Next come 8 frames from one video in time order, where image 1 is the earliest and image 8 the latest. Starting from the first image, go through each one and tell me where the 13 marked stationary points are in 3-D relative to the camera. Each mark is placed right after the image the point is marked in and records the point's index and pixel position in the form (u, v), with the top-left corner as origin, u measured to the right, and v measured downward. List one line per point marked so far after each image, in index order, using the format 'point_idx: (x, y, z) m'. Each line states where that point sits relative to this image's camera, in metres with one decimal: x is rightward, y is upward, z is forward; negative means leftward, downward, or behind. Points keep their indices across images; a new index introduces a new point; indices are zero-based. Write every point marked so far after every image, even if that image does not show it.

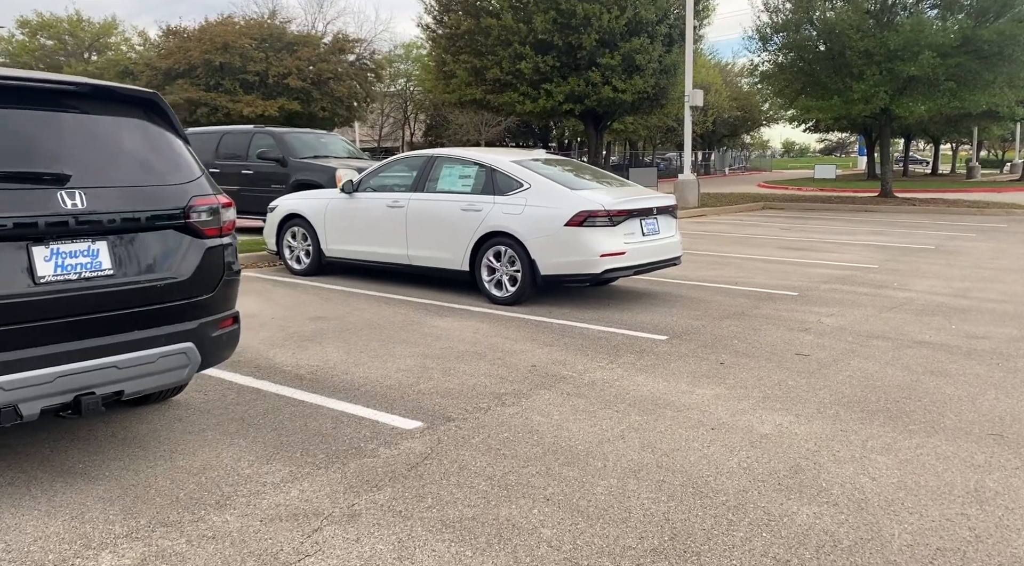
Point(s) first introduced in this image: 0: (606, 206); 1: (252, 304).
0: (+0.9, +0.7, +7.8) m
1: (-2.5, -0.2, +8.0) m
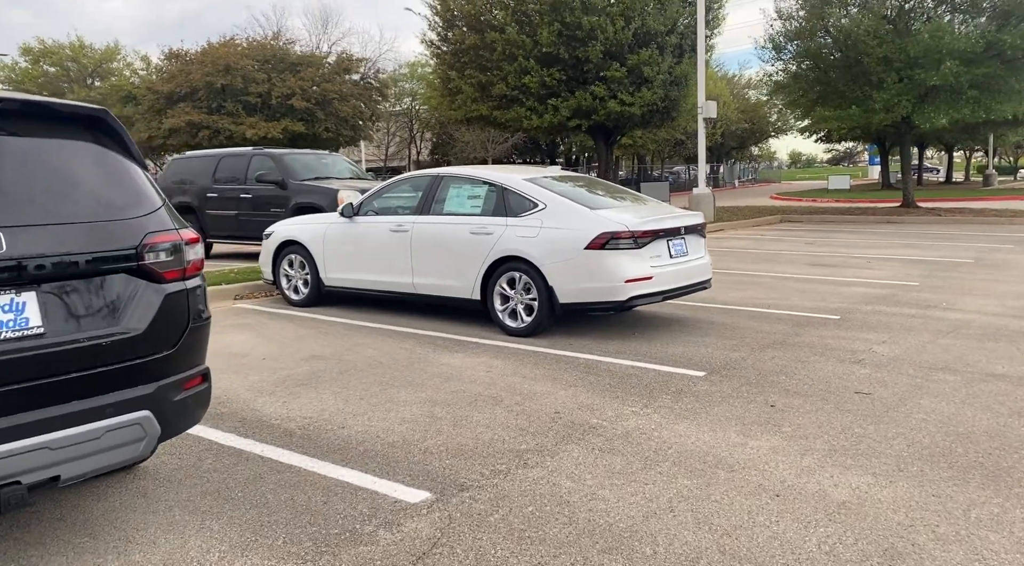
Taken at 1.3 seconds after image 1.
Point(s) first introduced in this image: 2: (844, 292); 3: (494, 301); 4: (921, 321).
0: (+1.0, +0.5, +7.1) m
1: (-2.3, -0.5, +7.3) m
2: (+3.9, -0.1, +10.0) m
3: (-0.1, -0.2, +7.5) m
4: (+3.9, -0.4, +7.9) m
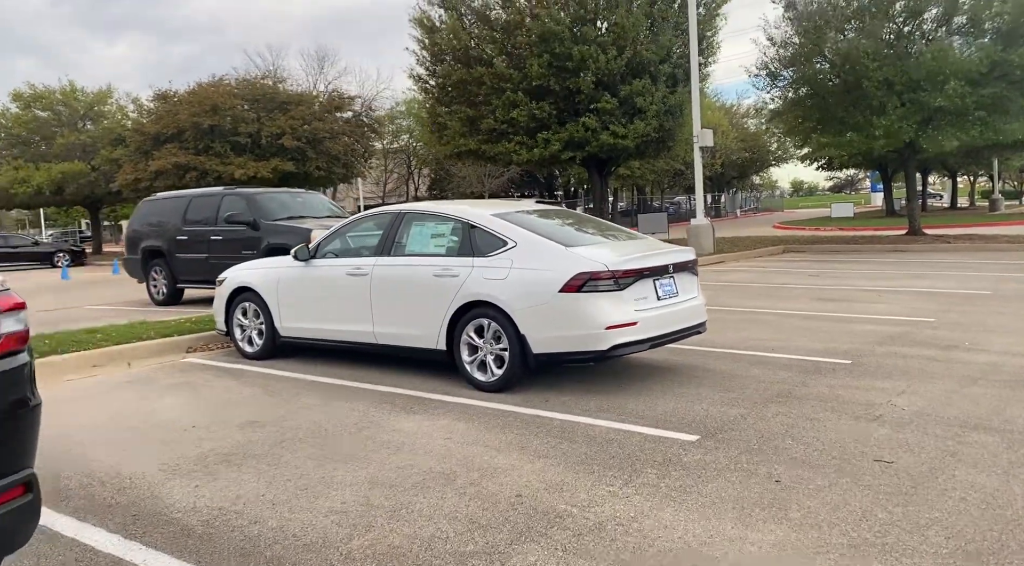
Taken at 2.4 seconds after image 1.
0: (+0.7, +0.1, +6.3) m
1: (-2.6, -0.9, +6.5) m
2: (+3.7, -0.5, +9.2) m
3: (-0.4, -0.5, +6.7) m
4: (+3.6, -0.7, +7.1) m
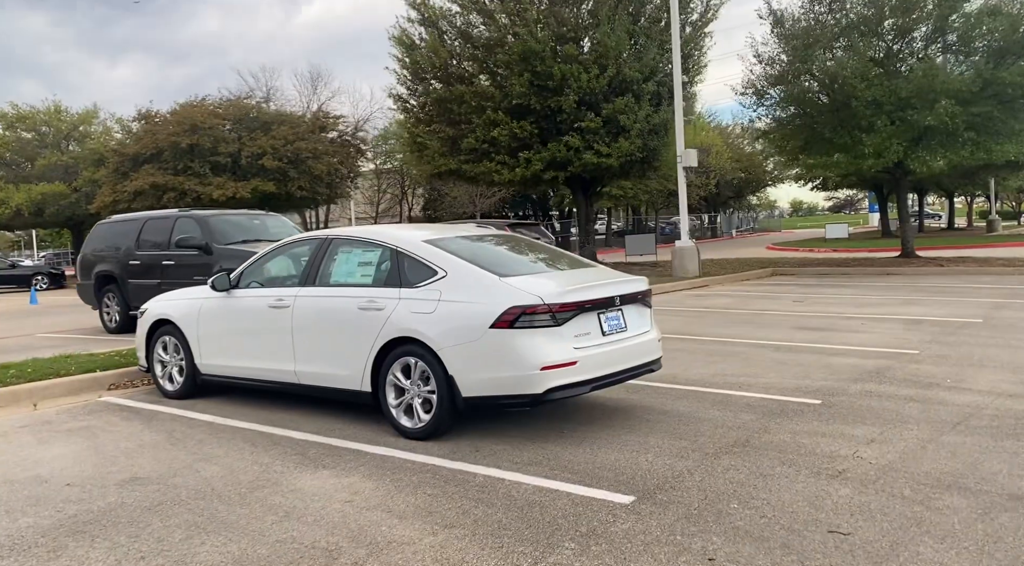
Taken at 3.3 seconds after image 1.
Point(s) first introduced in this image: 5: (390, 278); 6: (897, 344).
0: (+0.2, -0.1, +5.6) m
1: (-3.1, -1.2, +5.8) m
2: (+3.2, -0.8, +8.5) m
3: (-0.9, -0.8, +6.0) m
4: (+3.1, -1.0, +6.4) m
5: (-0.9, 0.0, +6.2) m
6: (+4.5, -0.7, +9.8) m
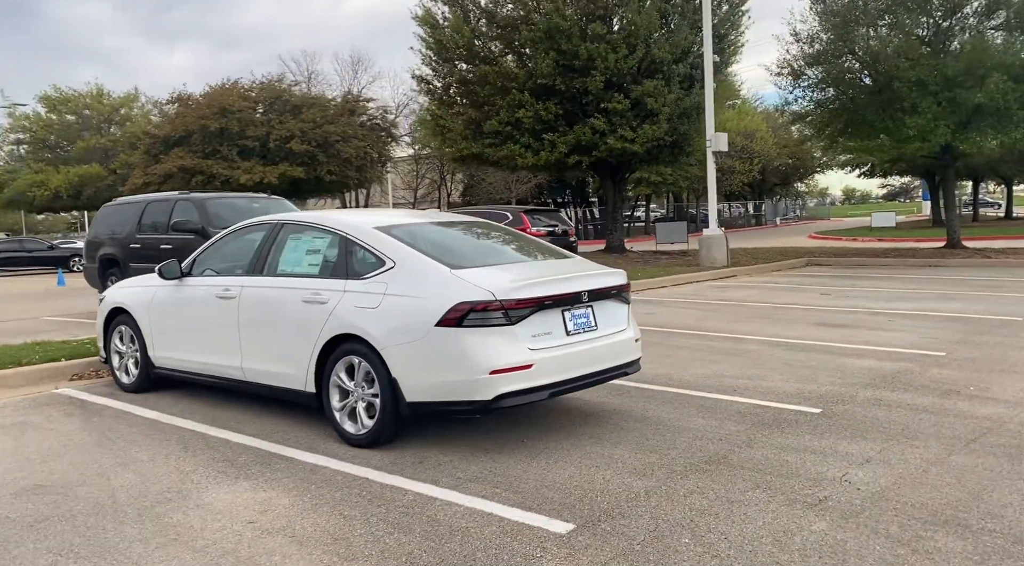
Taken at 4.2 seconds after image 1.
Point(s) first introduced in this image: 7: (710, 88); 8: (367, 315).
0: (-0.1, -0.1, +5.0) m
1: (-3.4, -1.1, +5.4) m
2: (+3.0, -0.8, +7.7) m
3: (-1.2, -0.7, +5.5) m
4: (+2.8, -1.0, +5.7) m
5: (-1.2, +0.1, +5.6) m
6: (+4.4, -0.7, +9.0) m
7: (+4.6, +4.6, +19.7) m
8: (-0.9, -0.2, +5.3) m
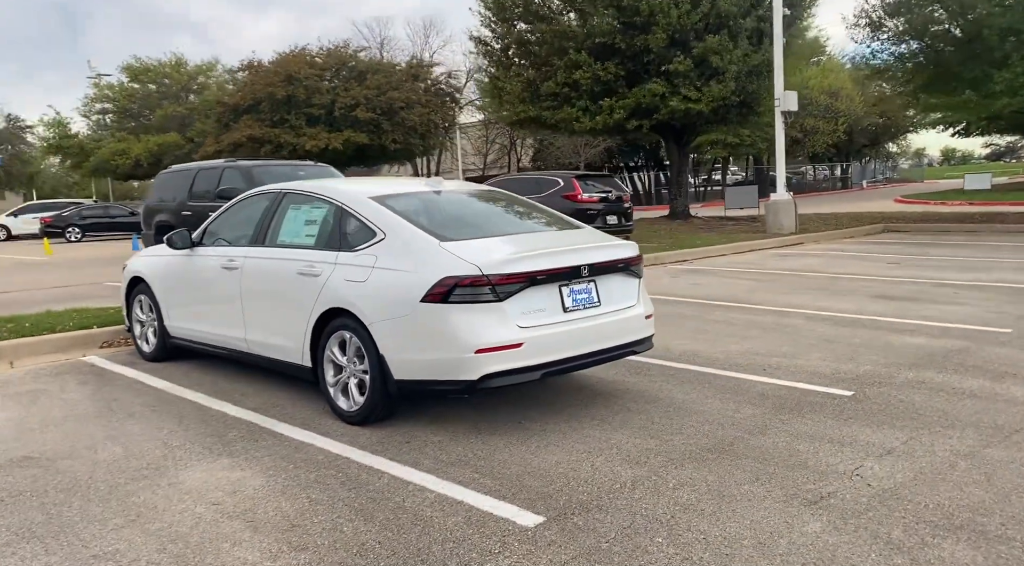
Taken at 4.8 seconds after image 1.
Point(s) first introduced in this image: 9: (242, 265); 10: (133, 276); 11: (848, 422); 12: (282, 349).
0: (-0.1, +0.1, +4.8) m
1: (-3.4, -0.9, +5.5) m
2: (+3.2, -0.5, +7.2) m
3: (-1.2, -0.6, +5.4) m
4: (+2.8, -0.8, +5.2) m
5: (-1.2, +0.3, +5.4) m
6: (+4.7, -0.4, +8.3) m
7: (+5.9, +5.3, +18.8) m
8: (-0.9, 0.0, +5.1) m
9: (-1.9, +0.1, +6.0) m
10: (-3.3, +0.1, +7.2) m
11: (+2.0, -0.8, +5.0) m
12: (-1.5, -0.4, +5.7) m
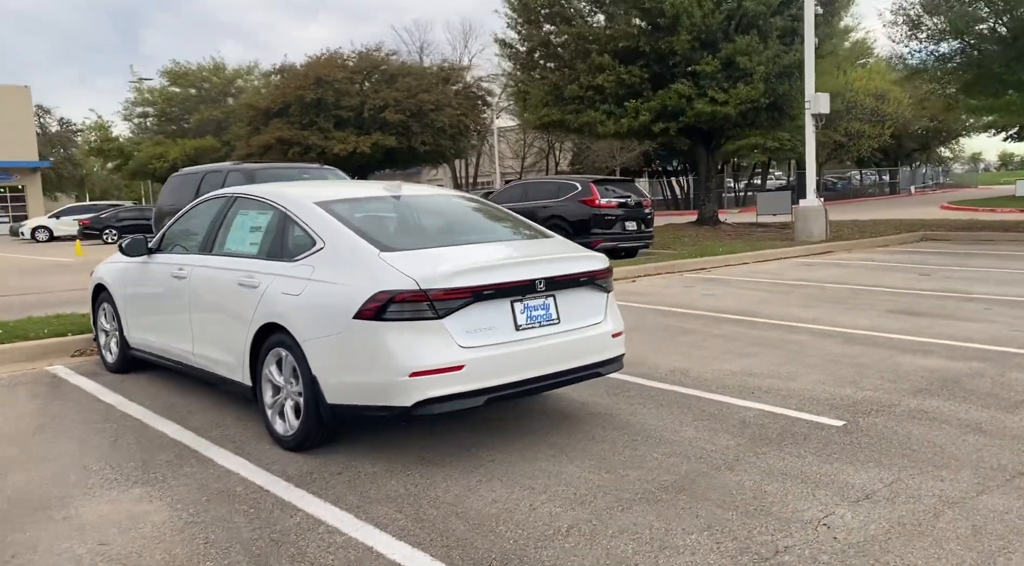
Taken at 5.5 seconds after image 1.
0: (-0.4, 0.0, +4.3) m
1: (-3.7, -1.0, +5.2) m
2: (+3.0, -0.7, +6.6) m
3: (-1.5, -0.6, +5.0) m
4: (+2.5, -0.9, +4.6) m
5: (-1.4, +0.2, +5.1) m
6: (+4.5, -0.5, +7.6) m
7: (+6.4, +5.1, +18.0) m
8: (-1.2, -0.1, +4.7) m
9: (-2.2, +0.1, +5.6) m
10: (-3.4, 0.0, +6.9) m
11: (+1.7, -0.9, +4.5) m
12: (-1.8, -0.5, +5.3) m
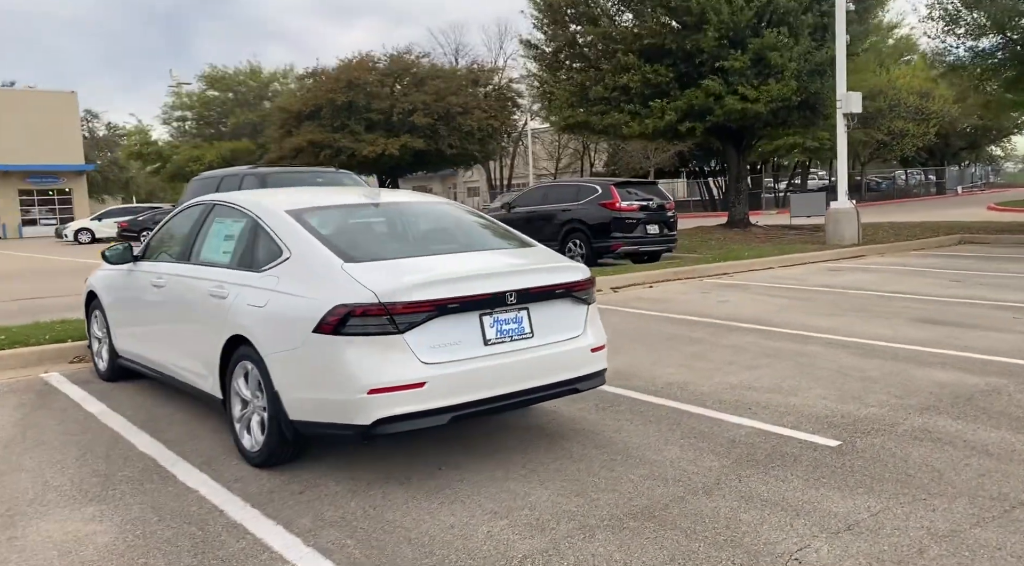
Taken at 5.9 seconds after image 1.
0: (-0.6, -0.1, +4.2) m
1: (-3.8, -1.0, +5.2) m
2: (+2.9, -0.7, +6.3) m
3: (-1.6, -0.7, +4.9) m
4: (+2.4, -1.0, +4.3) m
5: (-1.6, +0.1, +4.9) m
6: (+4.5, -0.6, +7.2) m
7: (+6.8, +5.0, +17.5) m
8: (-1.4, -0.2, +4.6) m
9: (-2.3, 0.0, +5.5) m
10: (-3.5, -0.1, +6.9) m
11: (+1.5, -1.0, +4.2) m
12: (-1.9, -0.6, +5.2) m
